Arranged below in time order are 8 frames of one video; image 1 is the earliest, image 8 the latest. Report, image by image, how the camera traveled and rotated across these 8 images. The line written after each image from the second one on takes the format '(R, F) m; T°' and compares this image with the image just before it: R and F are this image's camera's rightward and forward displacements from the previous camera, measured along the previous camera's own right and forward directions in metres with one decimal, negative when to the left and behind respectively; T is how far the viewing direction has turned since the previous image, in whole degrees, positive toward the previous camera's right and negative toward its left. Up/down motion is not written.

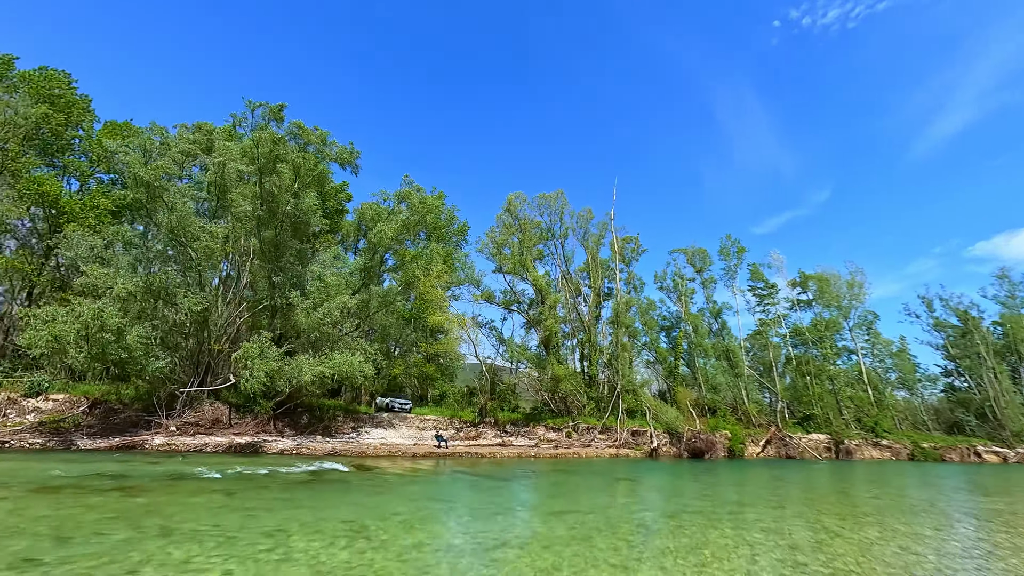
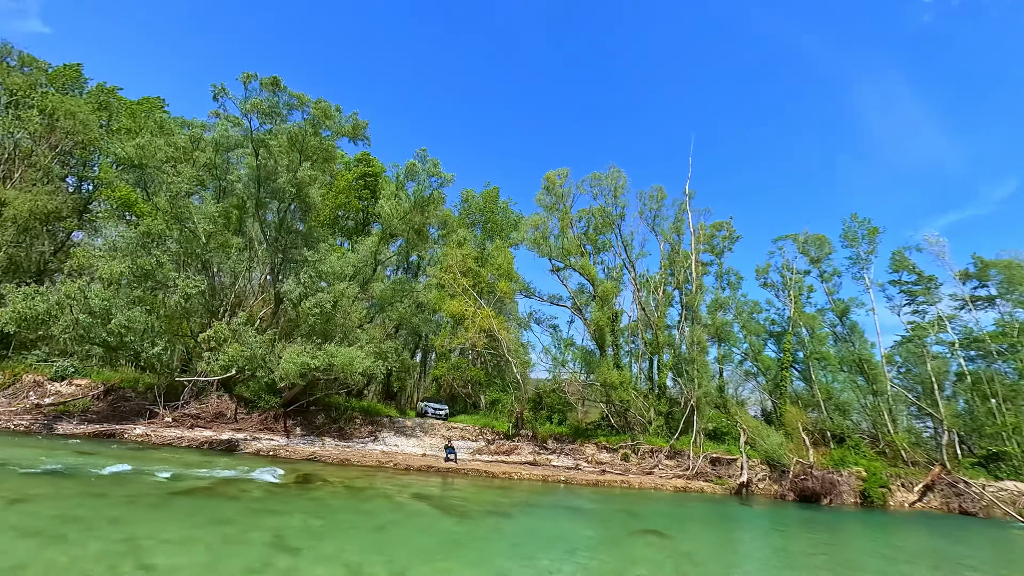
(+3.5, +5.9) m; -13°
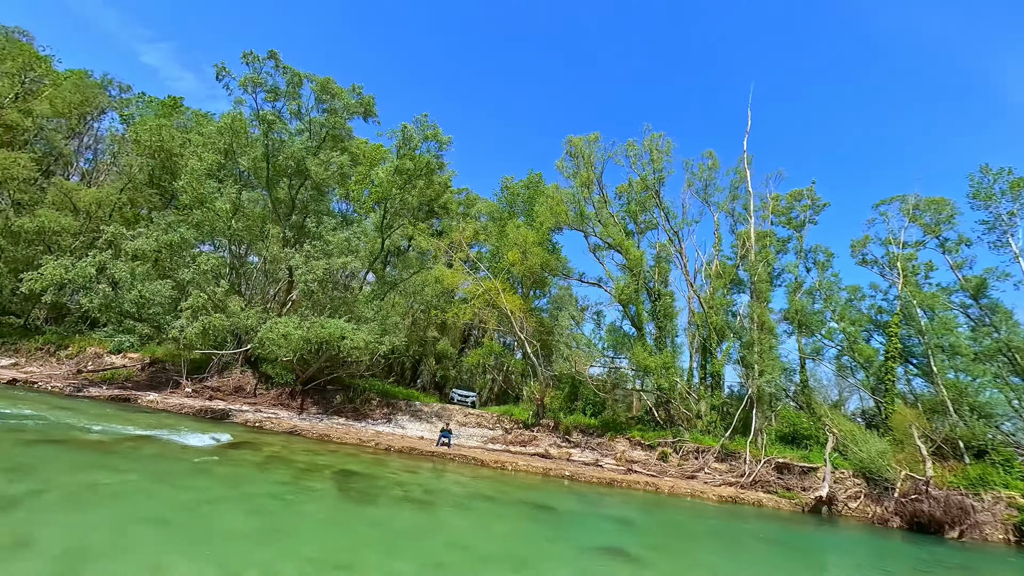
(+3.6, +3.2) m; -11°
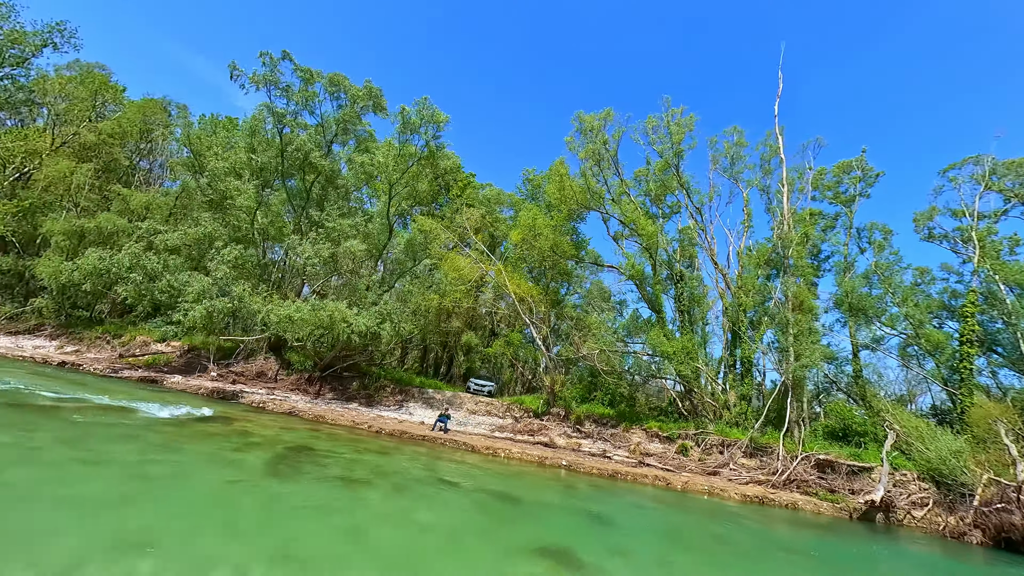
(+2.4, +1.3) m; -7°
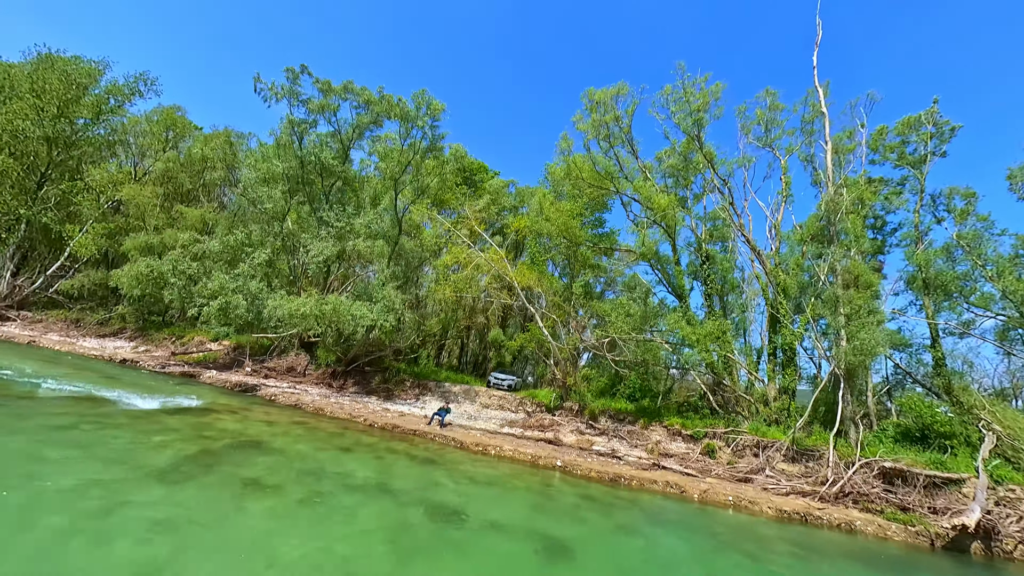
(+3.0, +1.6) m; -9°
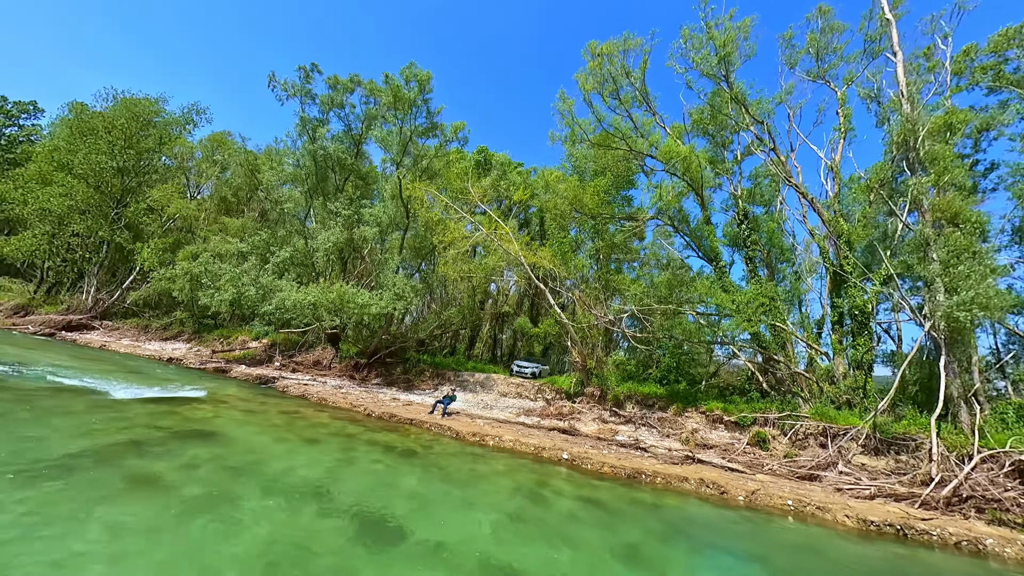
(+2.1, +2.1) m; -8°
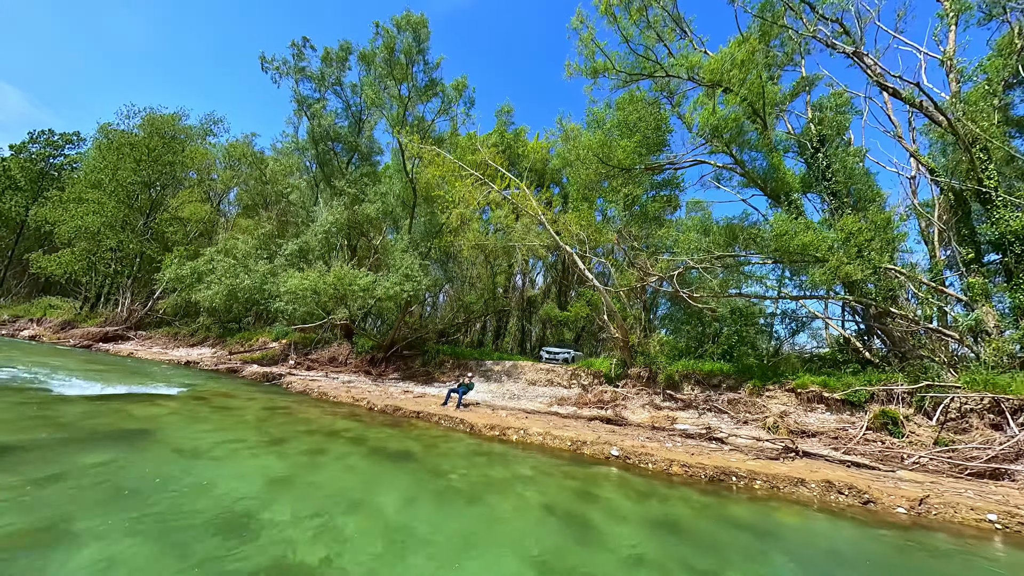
(+0.3, +3.0) m; -5°
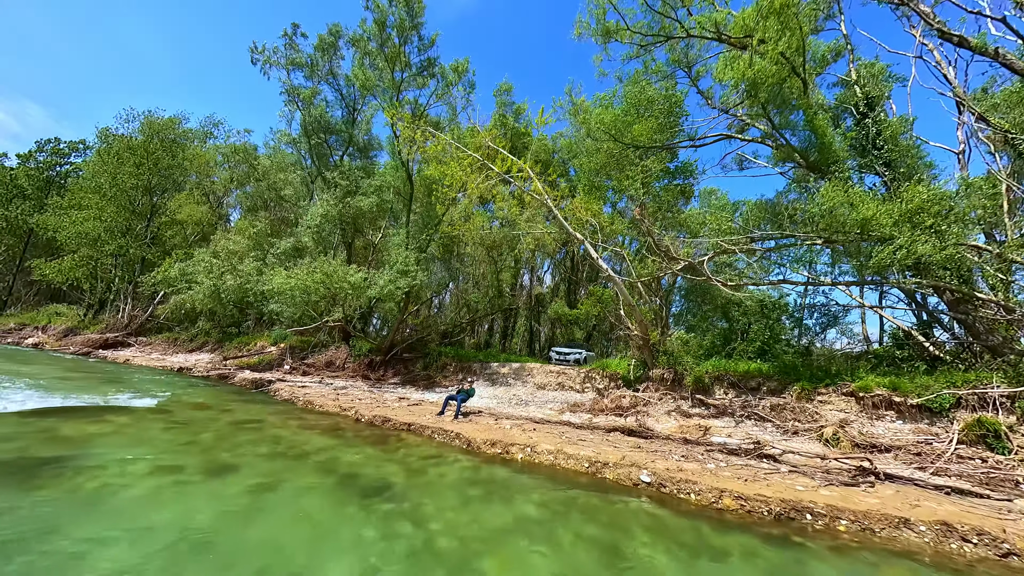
(+0.1, +1.7) m; -1°
